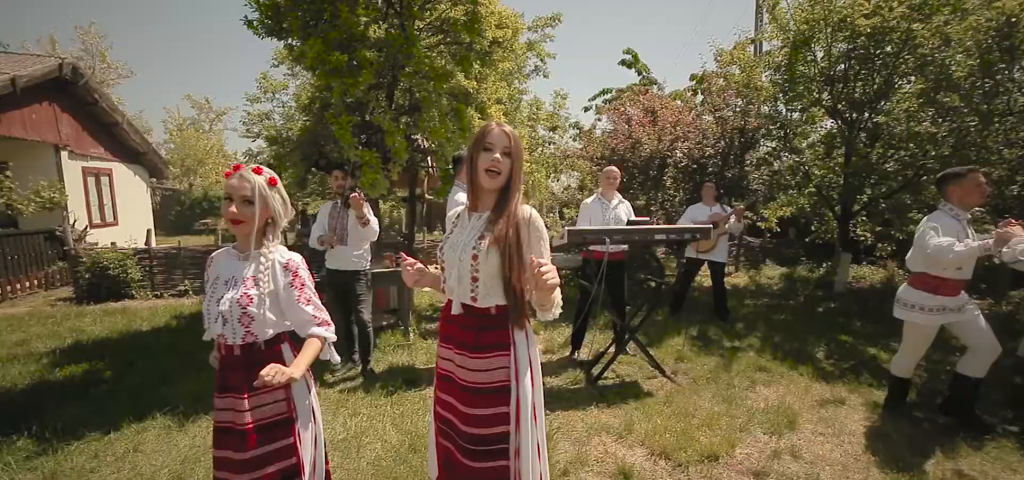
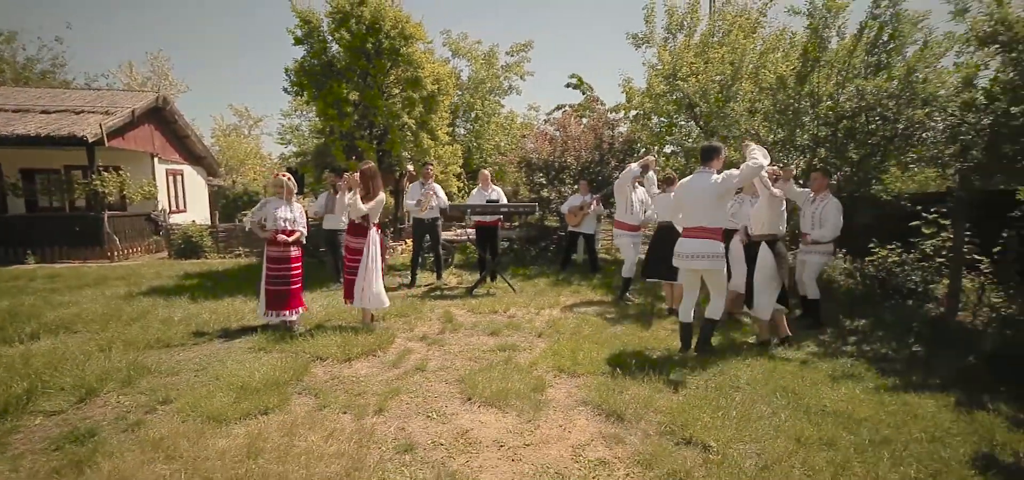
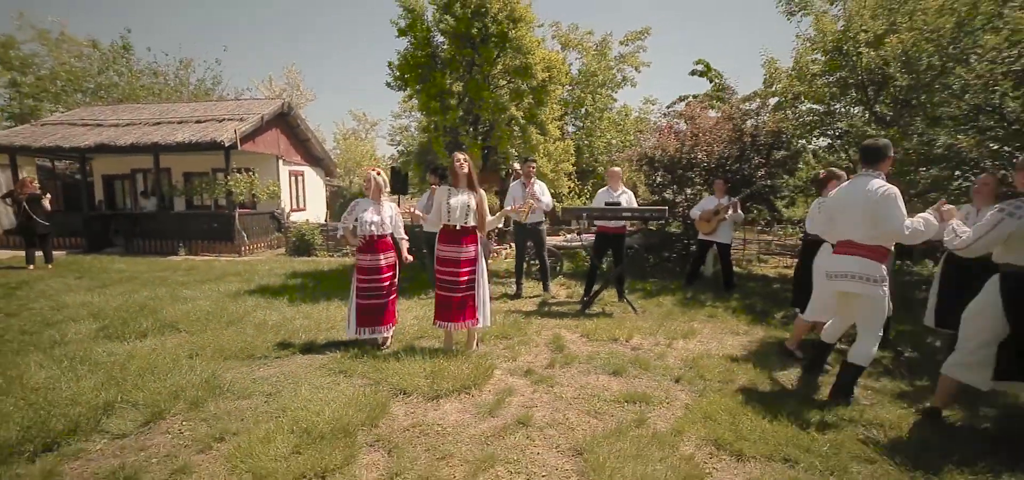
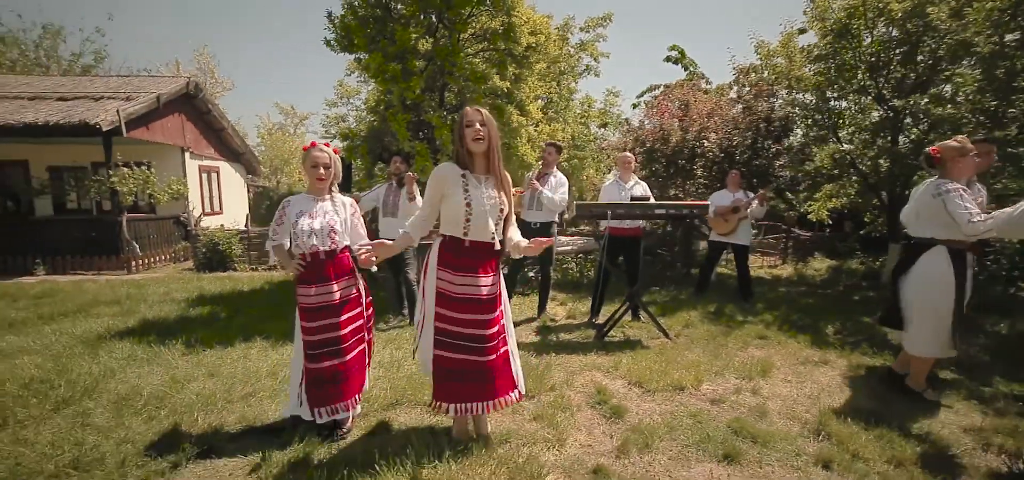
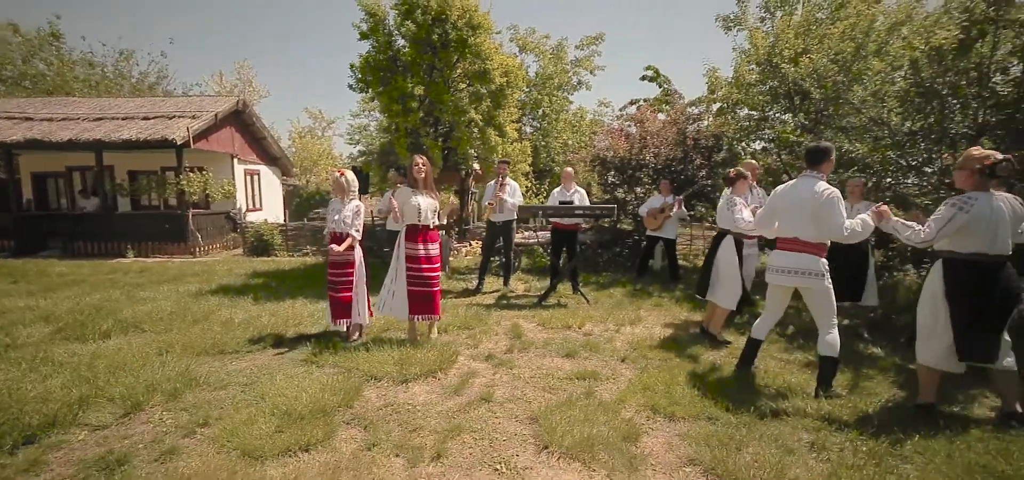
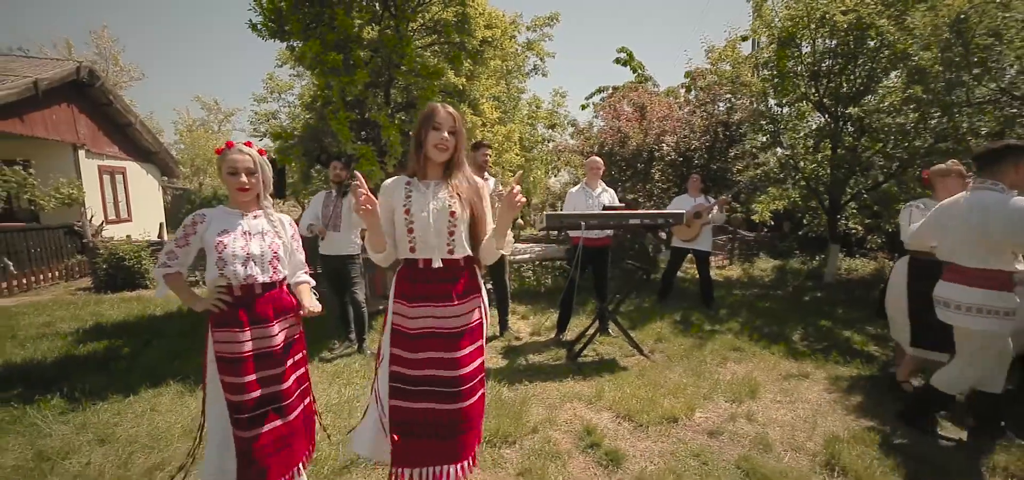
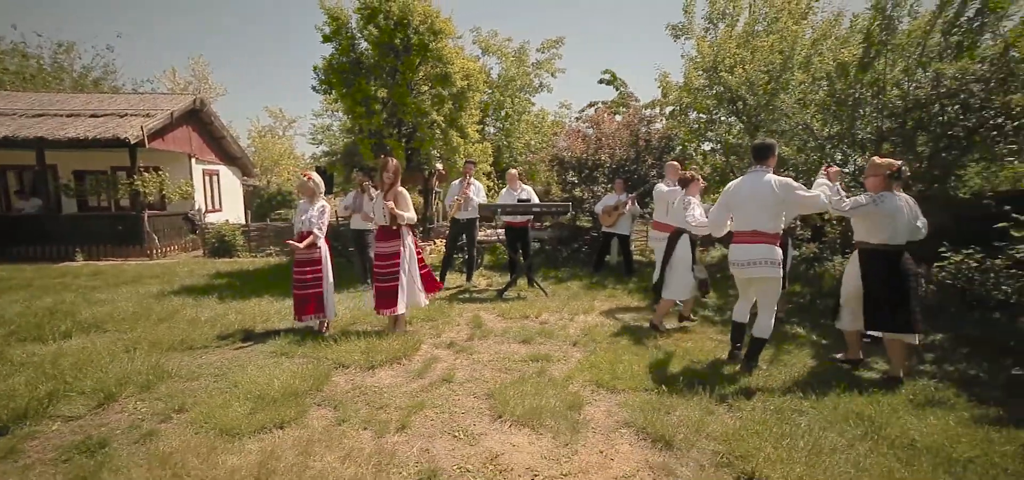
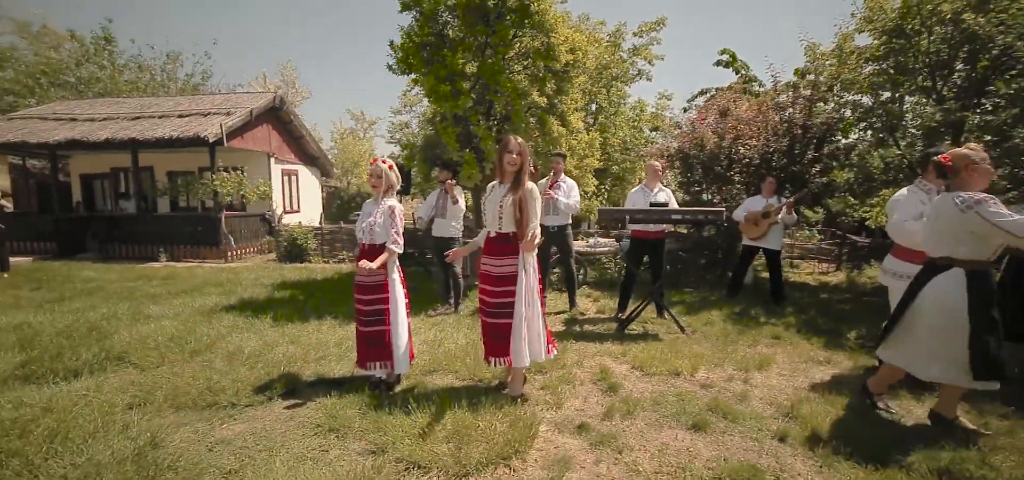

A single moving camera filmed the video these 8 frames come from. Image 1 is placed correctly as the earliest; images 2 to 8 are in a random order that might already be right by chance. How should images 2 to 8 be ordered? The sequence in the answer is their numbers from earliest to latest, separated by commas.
6, 4, 8, 3, 5, 7, 2
